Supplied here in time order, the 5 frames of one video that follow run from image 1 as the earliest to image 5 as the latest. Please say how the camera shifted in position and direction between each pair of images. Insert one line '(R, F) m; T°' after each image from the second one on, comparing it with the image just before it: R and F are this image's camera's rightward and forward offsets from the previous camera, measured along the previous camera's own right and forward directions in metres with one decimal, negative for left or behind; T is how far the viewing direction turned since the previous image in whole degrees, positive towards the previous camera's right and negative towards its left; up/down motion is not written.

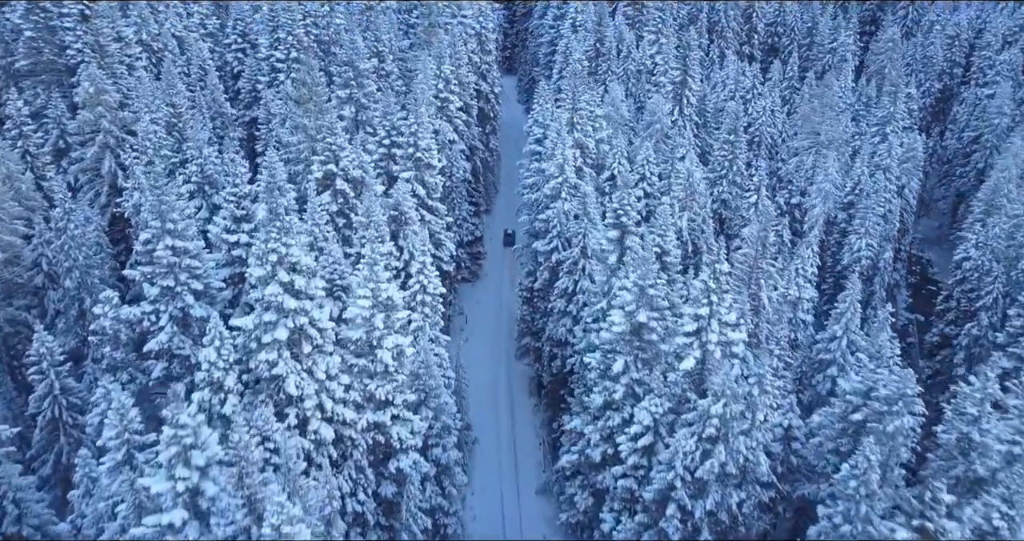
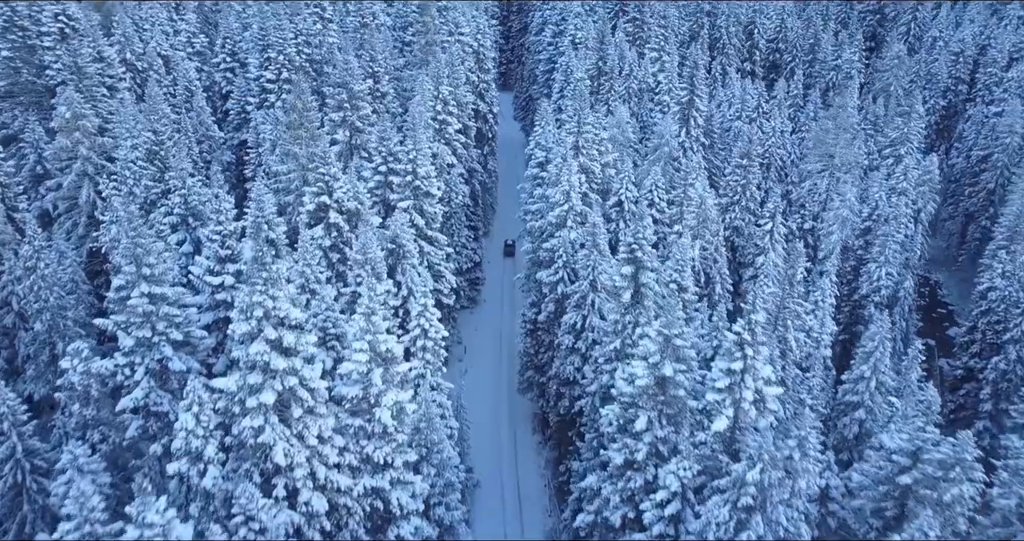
(-0.5, +2.1) m; +1°
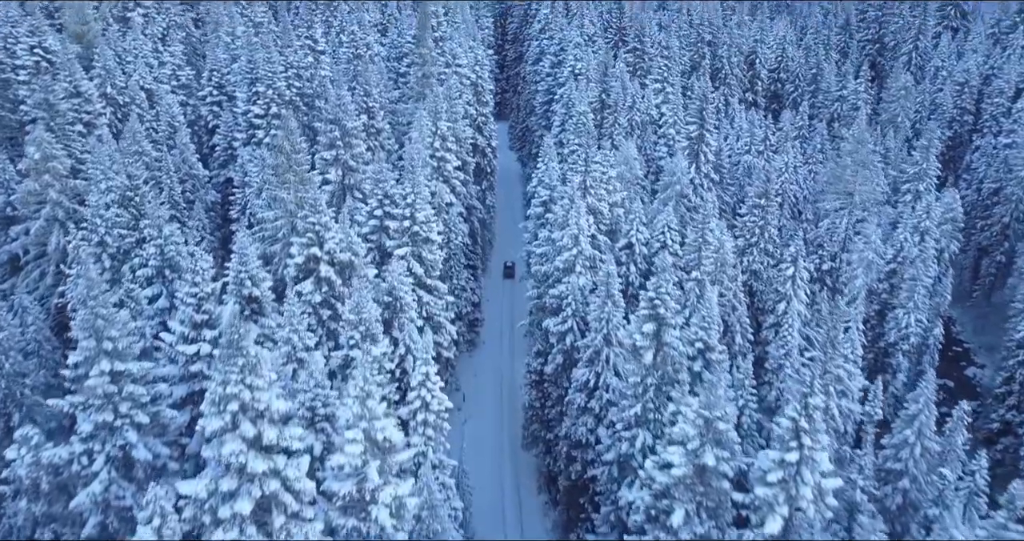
(-0.6, +2.6) m; +1°
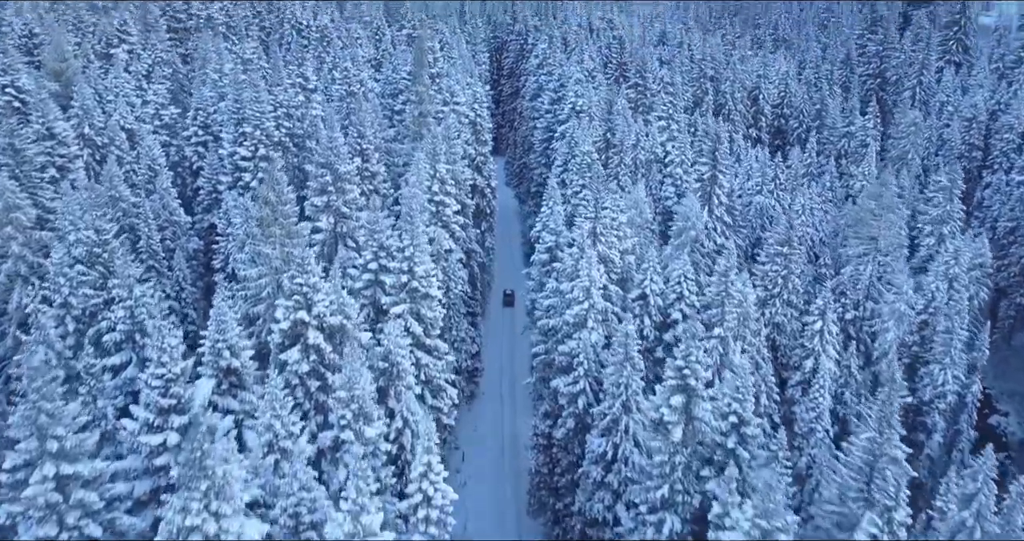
(-0.6, +2.7) m; +1°
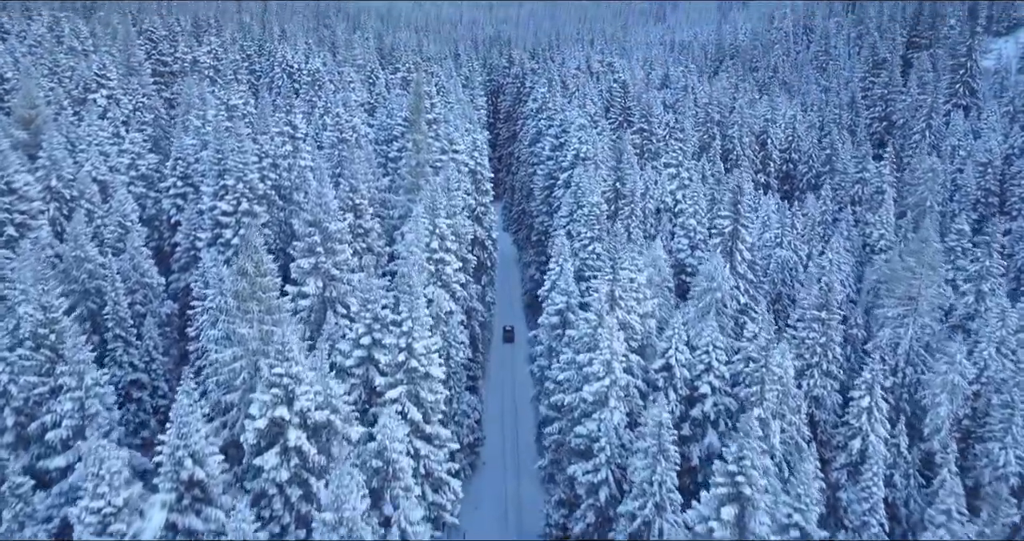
(-0.7, +3.5) m; +1°
